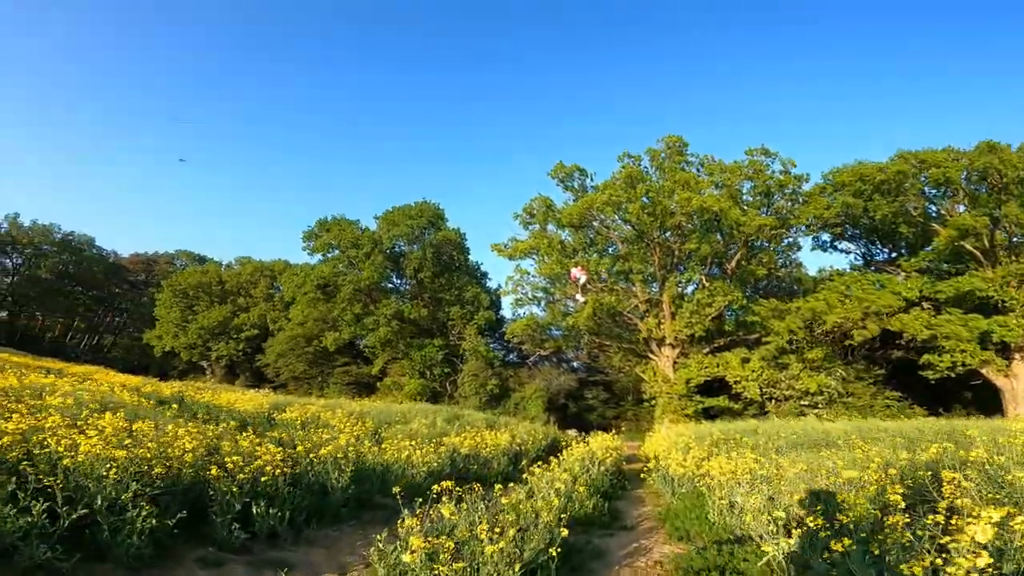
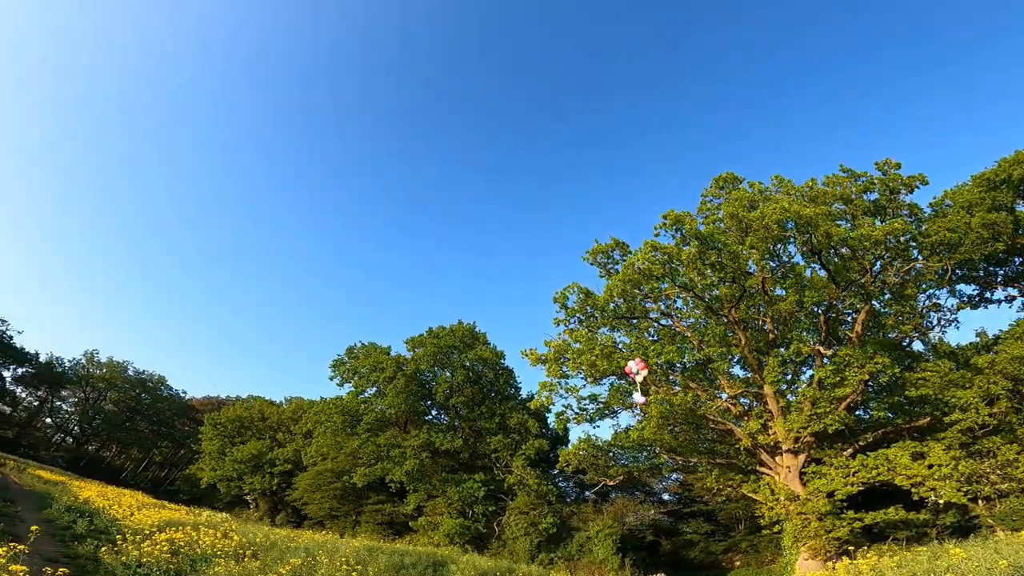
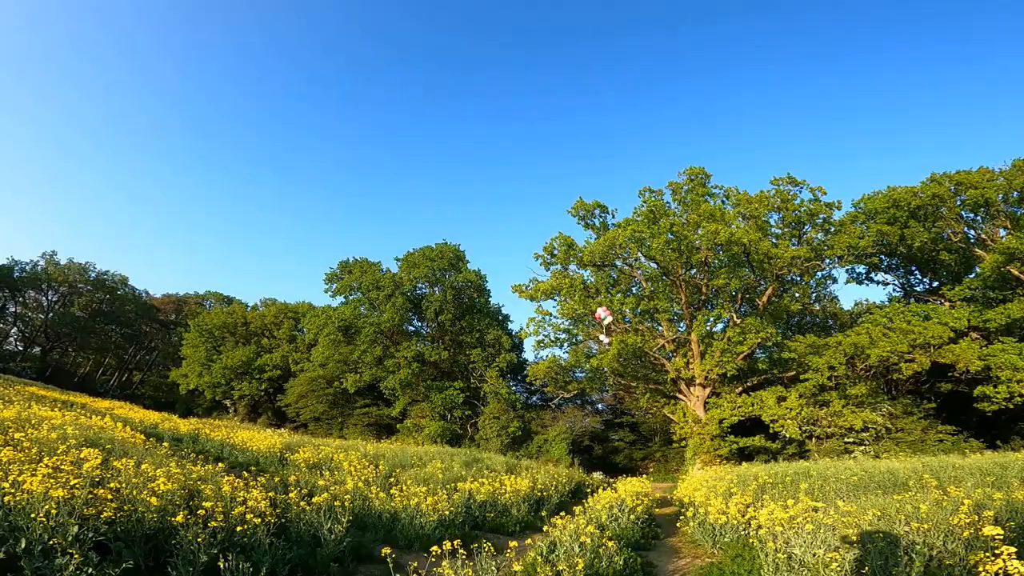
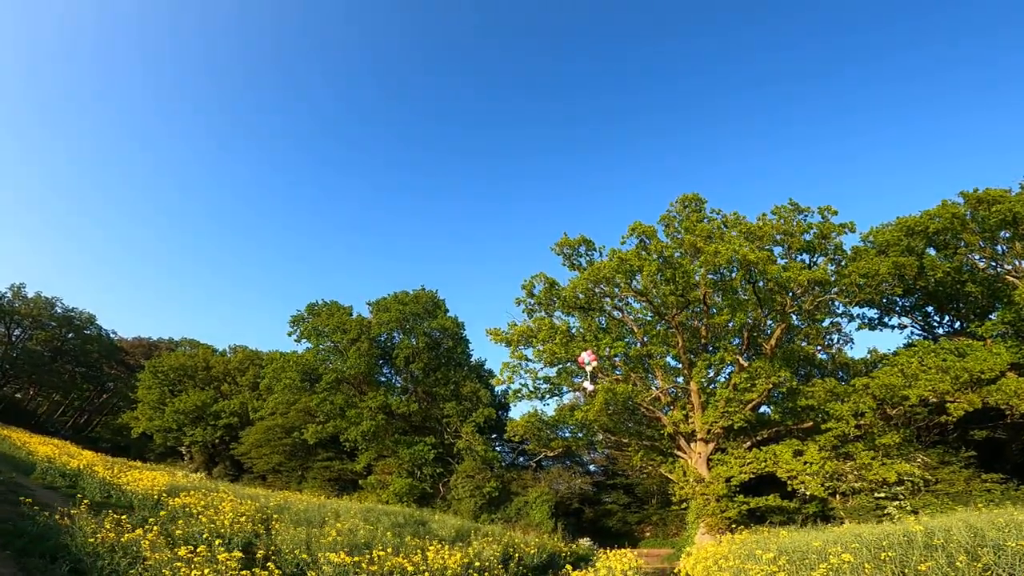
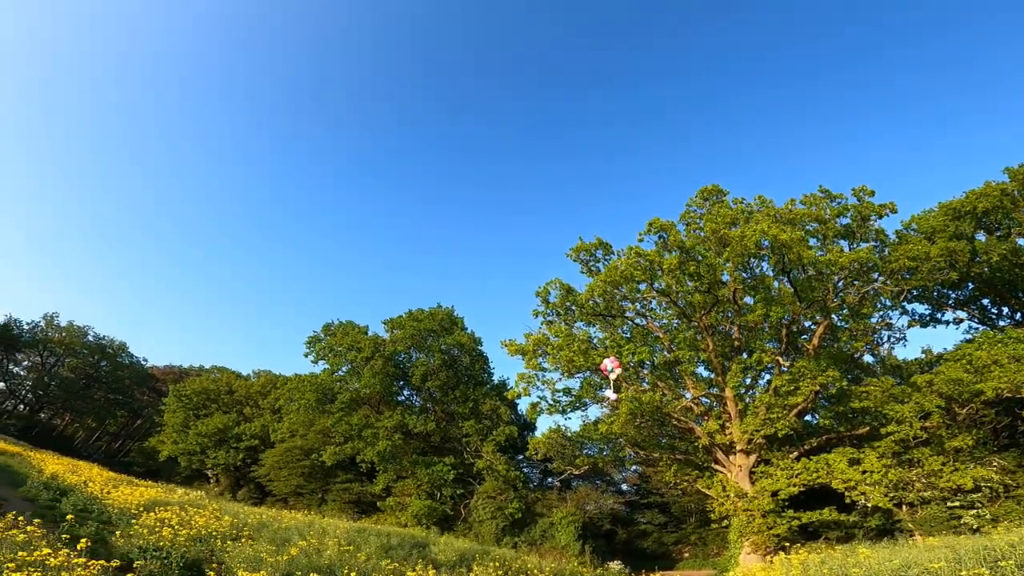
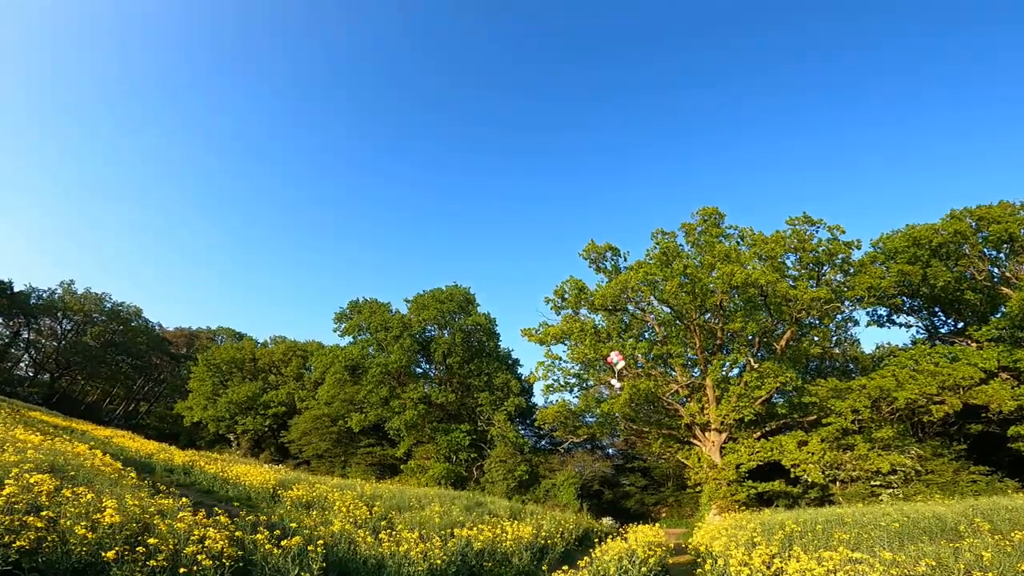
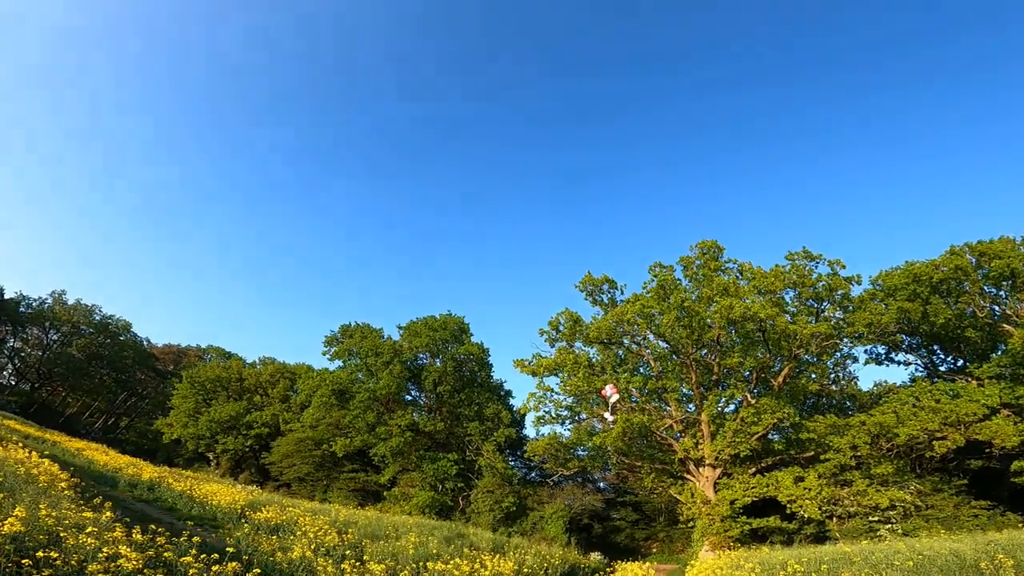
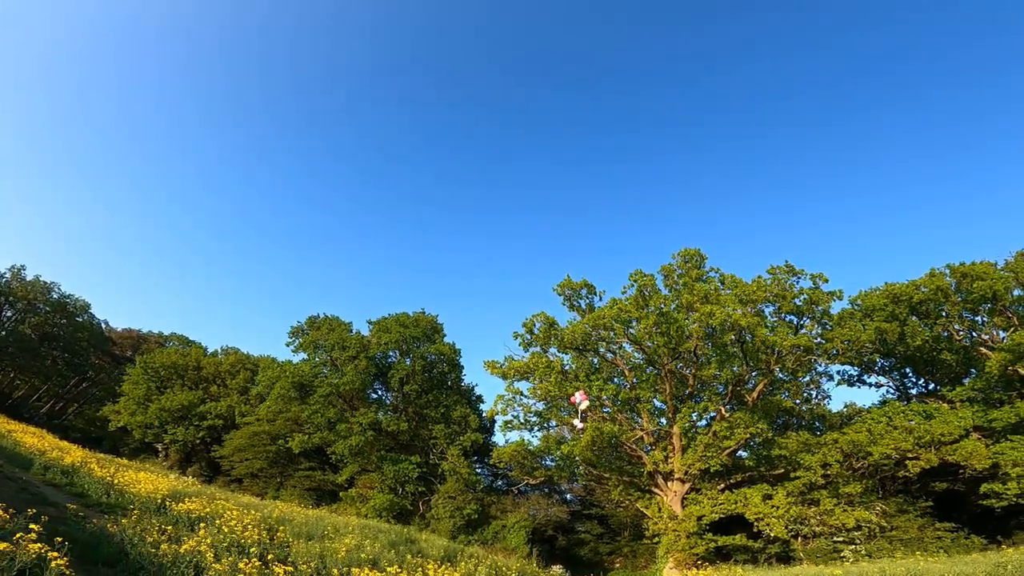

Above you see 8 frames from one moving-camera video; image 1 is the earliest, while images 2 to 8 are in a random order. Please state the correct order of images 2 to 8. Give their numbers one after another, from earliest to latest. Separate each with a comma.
3, 6, 7, 8, 4, 5, 2
